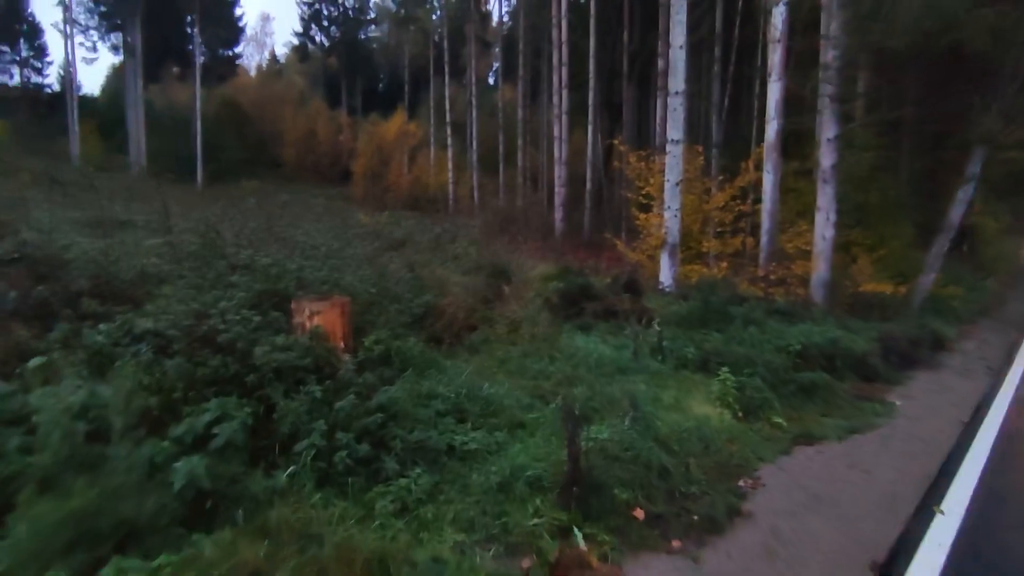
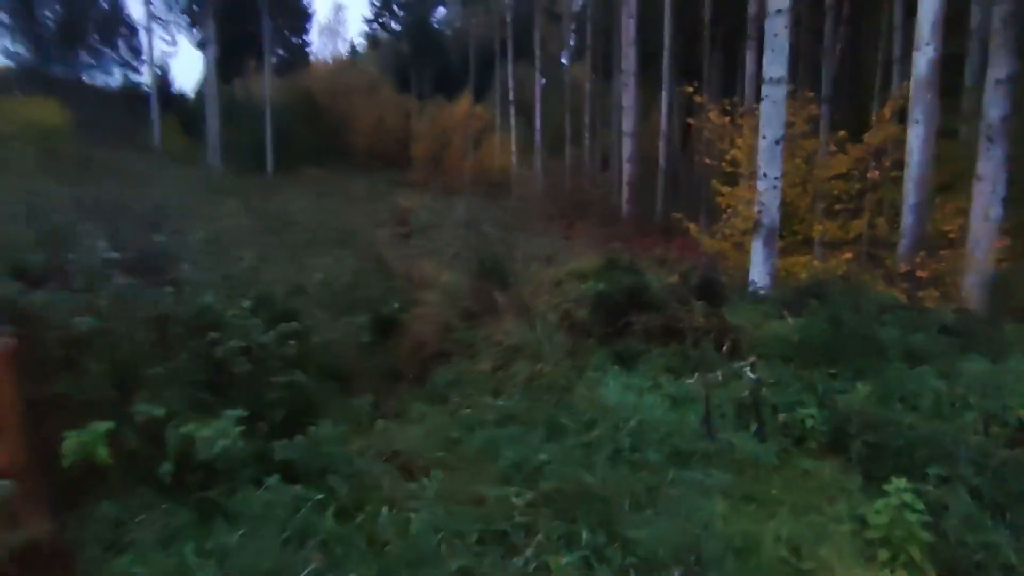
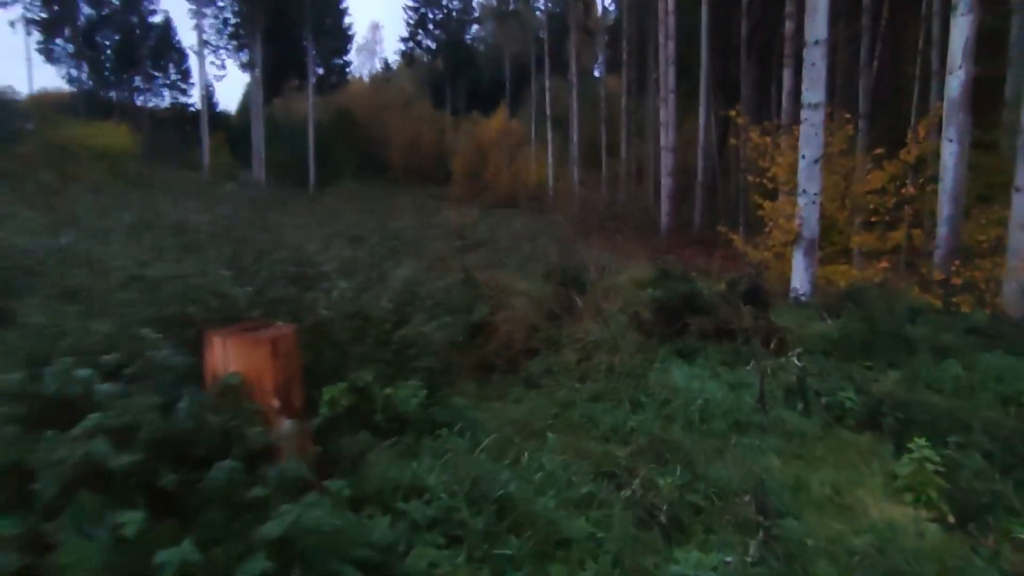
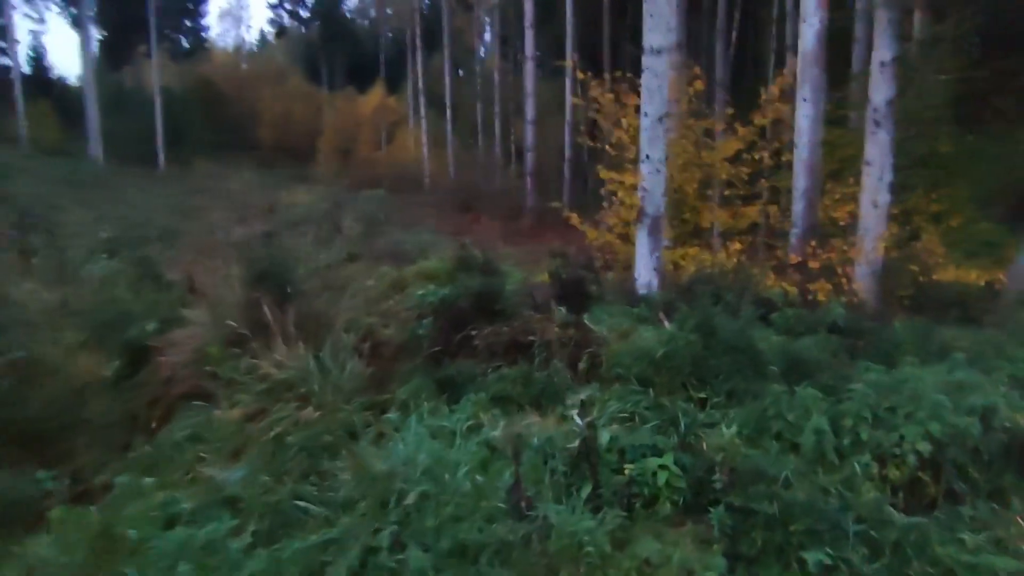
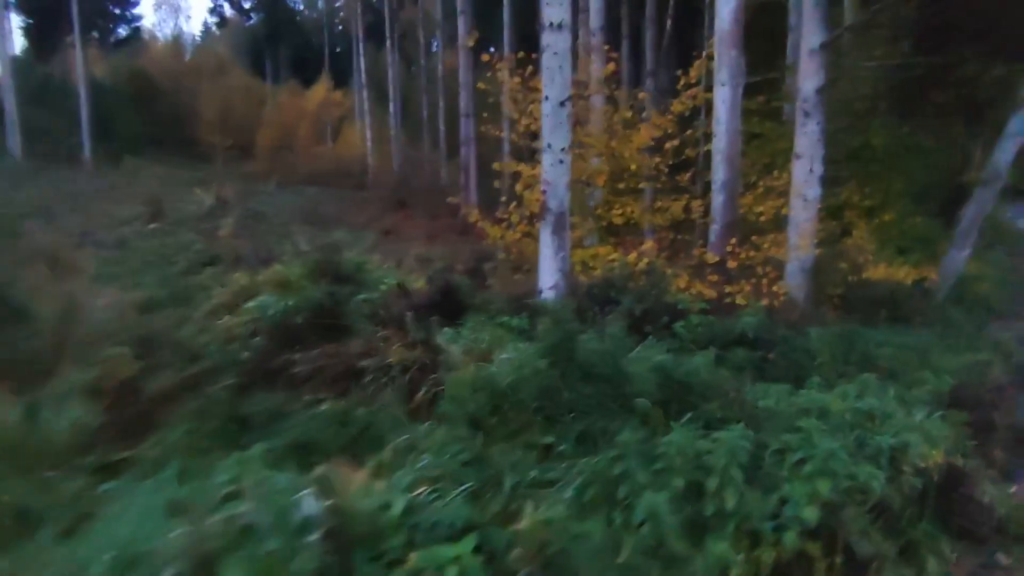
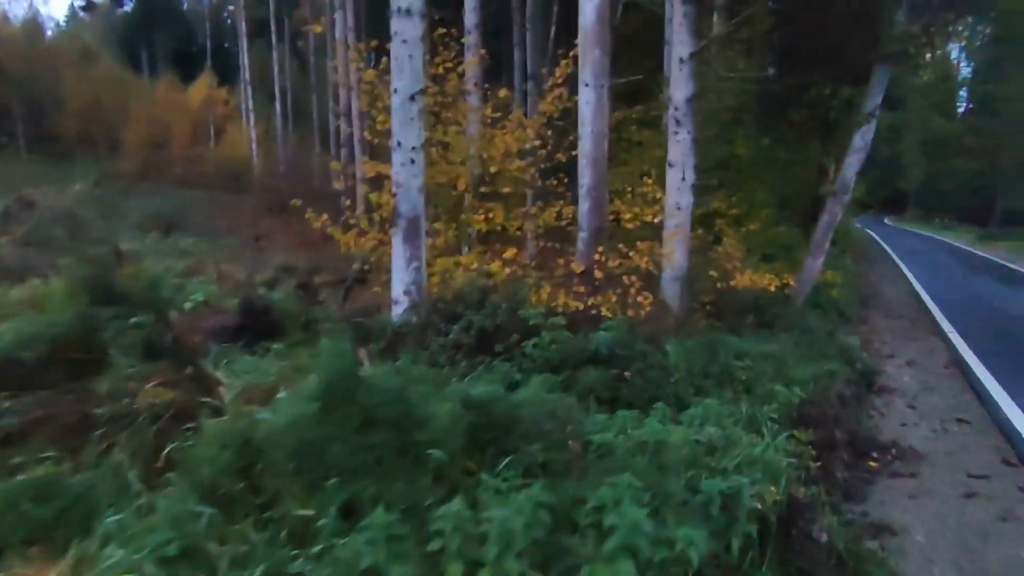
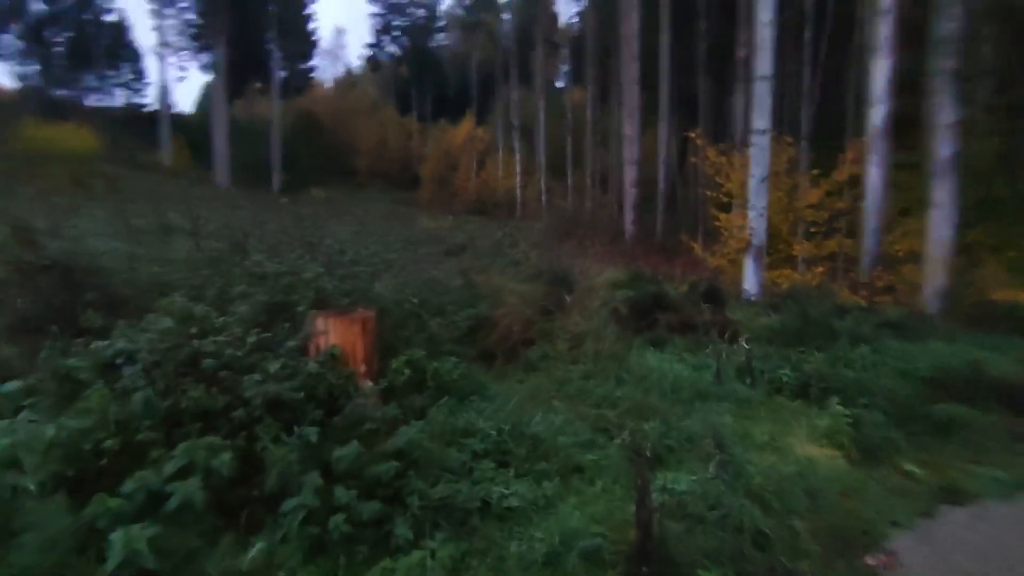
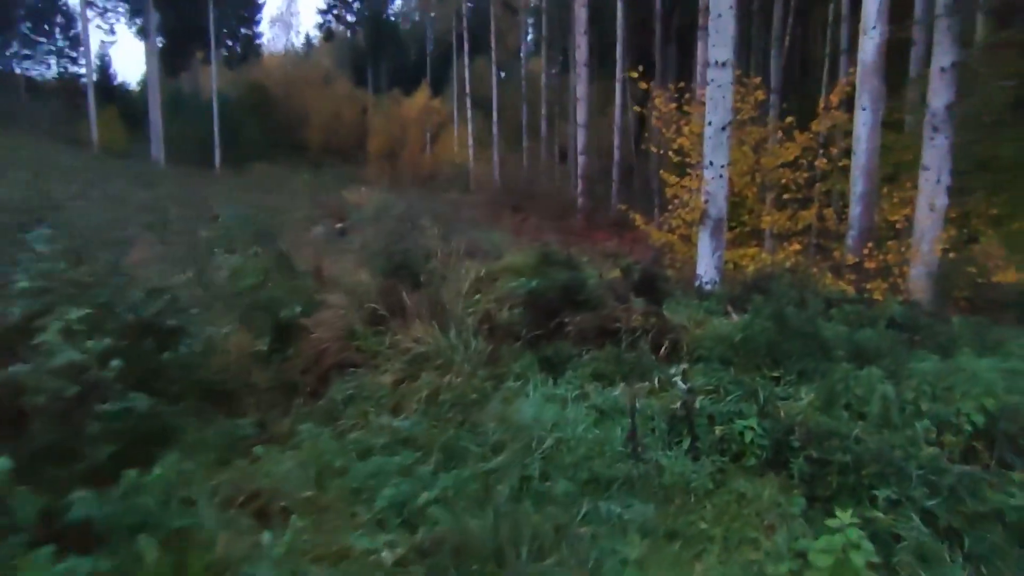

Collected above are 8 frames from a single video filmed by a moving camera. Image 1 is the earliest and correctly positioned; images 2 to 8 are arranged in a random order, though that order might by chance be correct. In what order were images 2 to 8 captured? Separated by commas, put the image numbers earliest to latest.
7, 3, 2, 8, 4, 5, 6
